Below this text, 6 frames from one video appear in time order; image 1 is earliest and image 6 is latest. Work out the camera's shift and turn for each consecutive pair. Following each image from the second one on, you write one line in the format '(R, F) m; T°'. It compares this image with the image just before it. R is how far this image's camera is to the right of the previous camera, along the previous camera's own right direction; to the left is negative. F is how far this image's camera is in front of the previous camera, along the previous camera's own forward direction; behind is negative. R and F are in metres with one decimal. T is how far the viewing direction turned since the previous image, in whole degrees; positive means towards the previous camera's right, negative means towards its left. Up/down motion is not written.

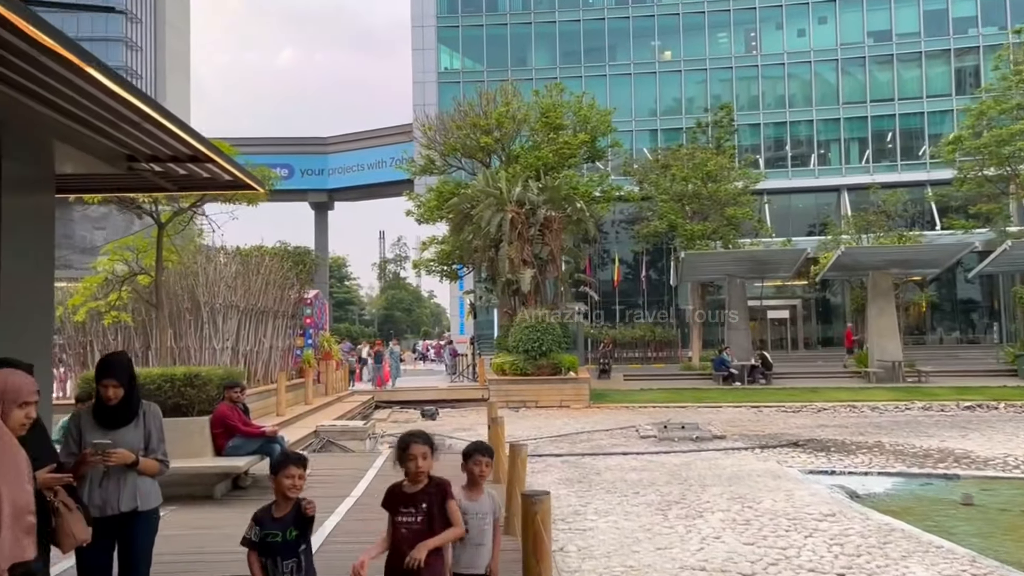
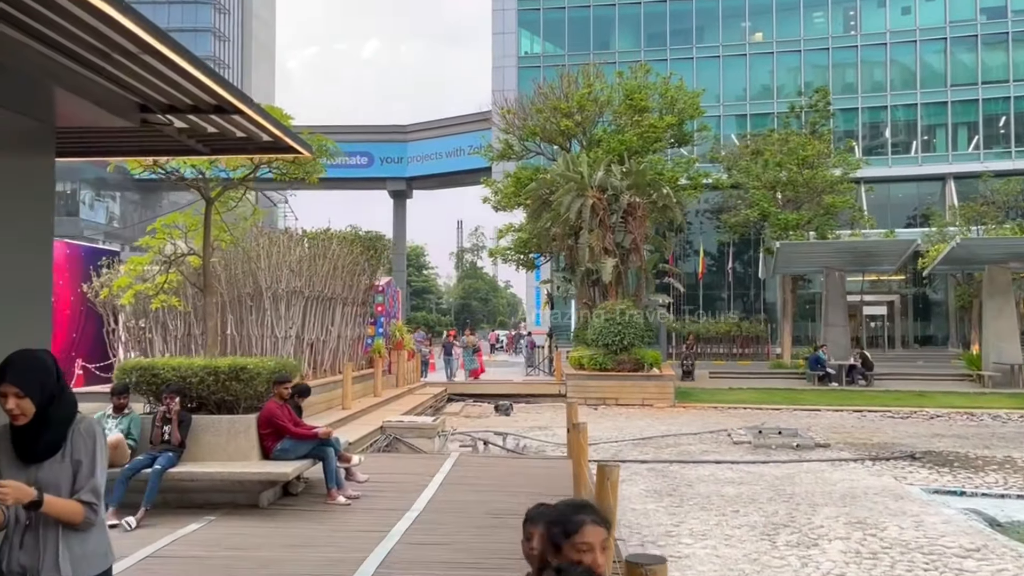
(-0.1, +1.3) m; -5°
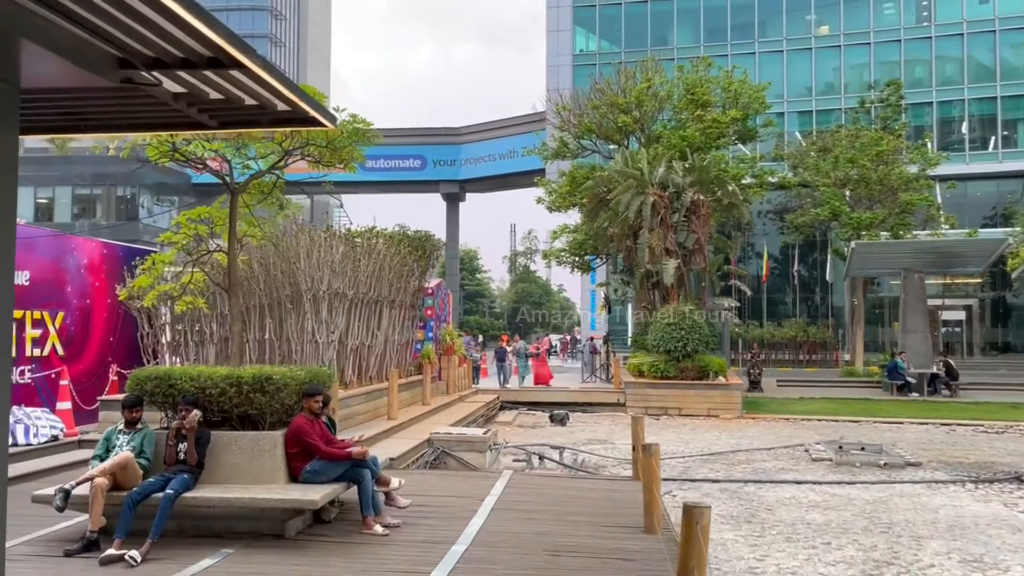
(-0.1, +1.1) m; -4°
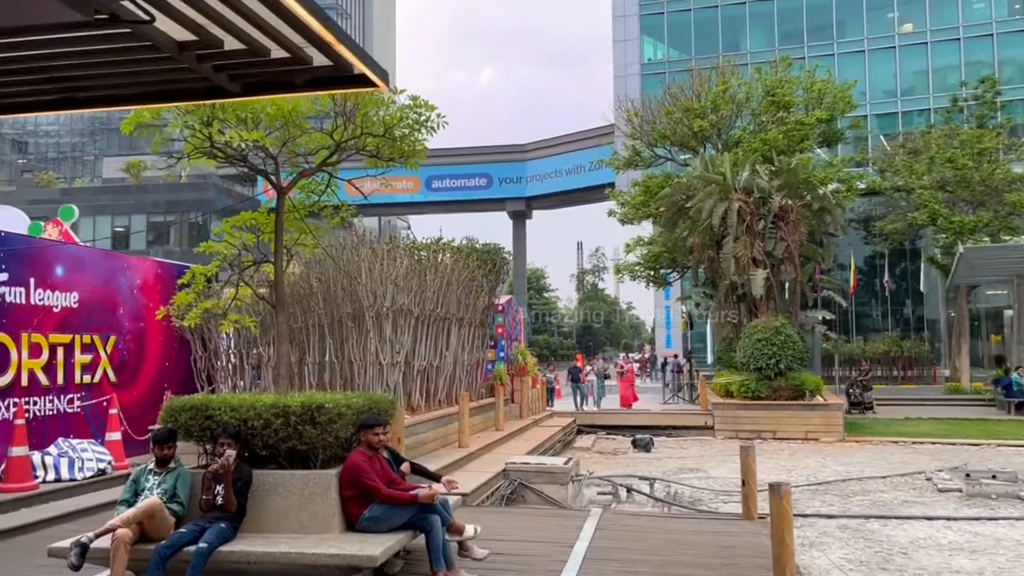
(-0.2, +1.3) m; -4°
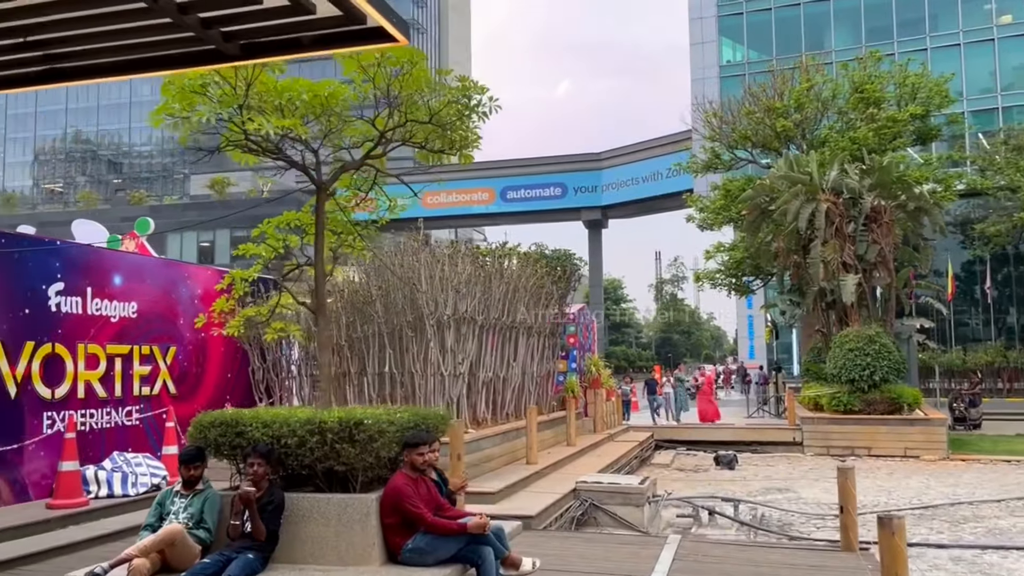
(+0.1, +0.8) m; -5°
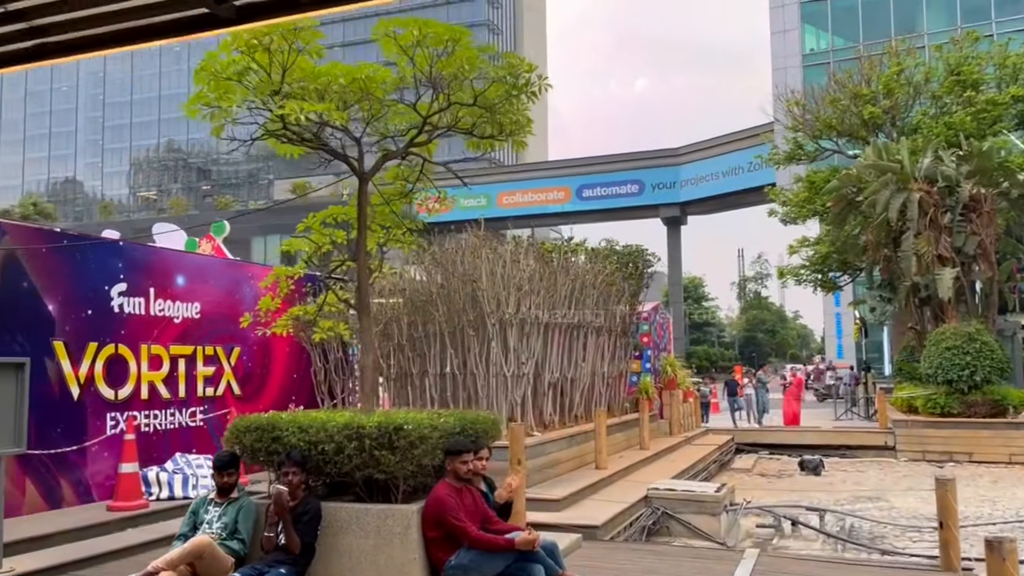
(+0.2, +0.5) m; -5°
